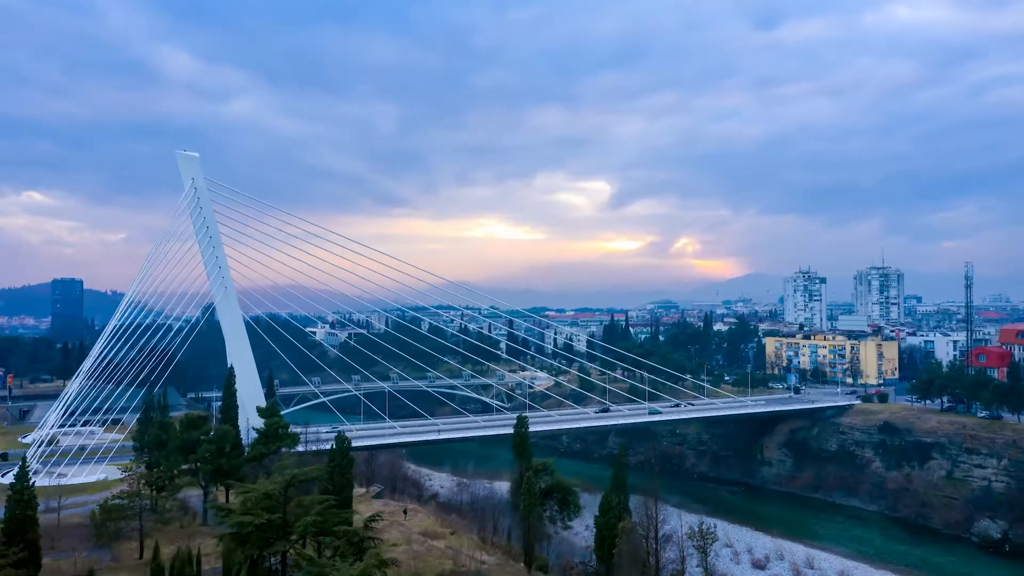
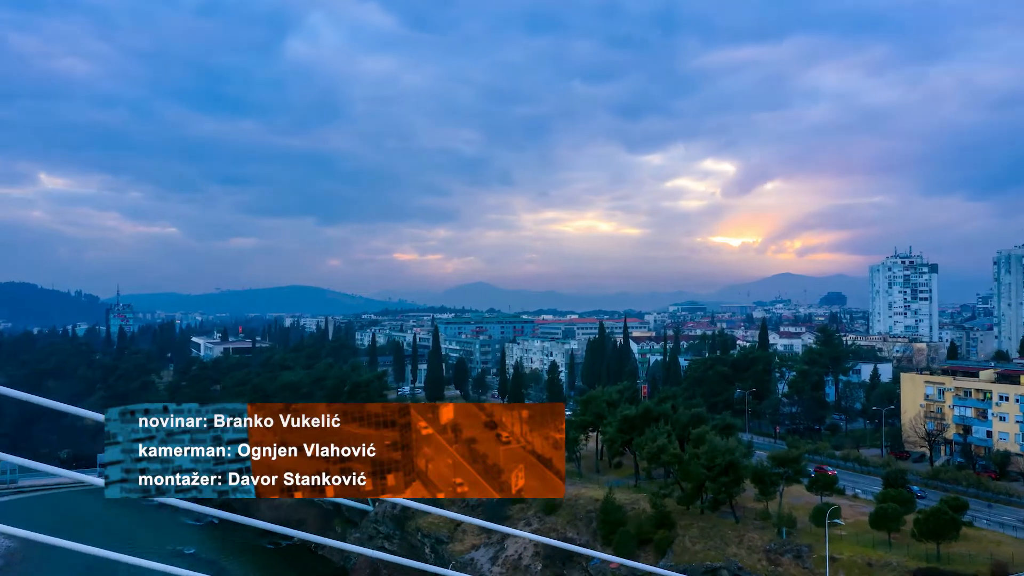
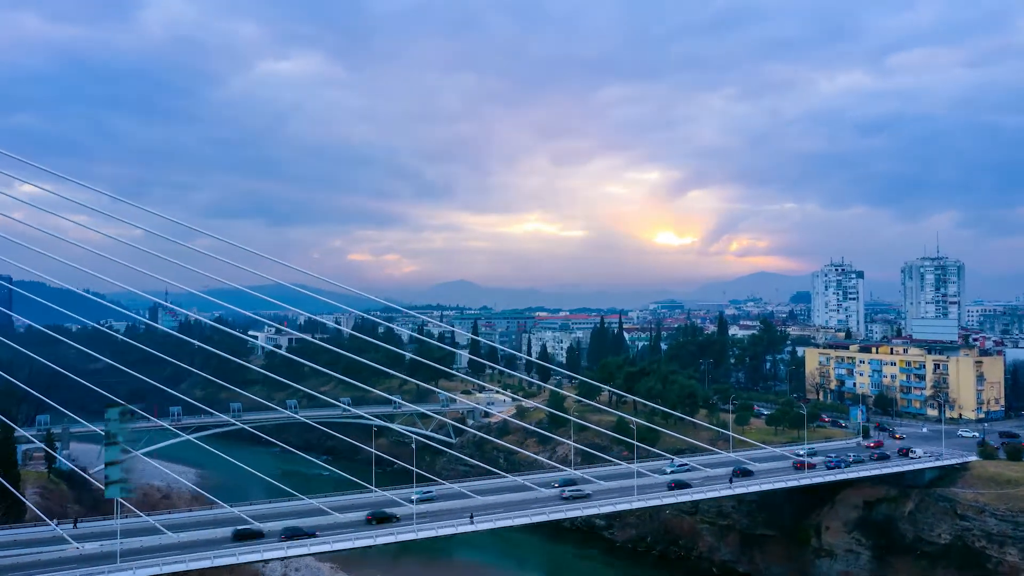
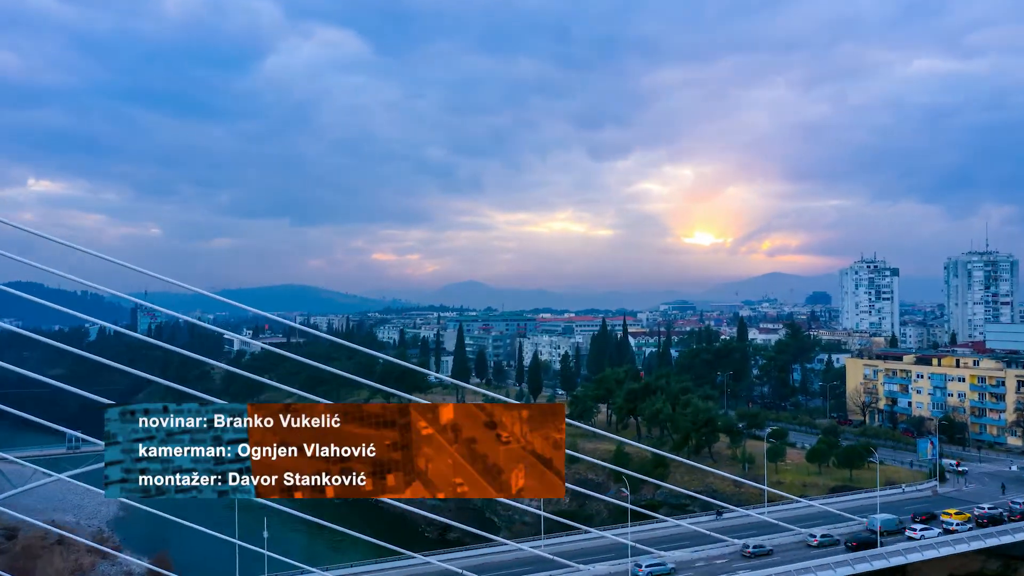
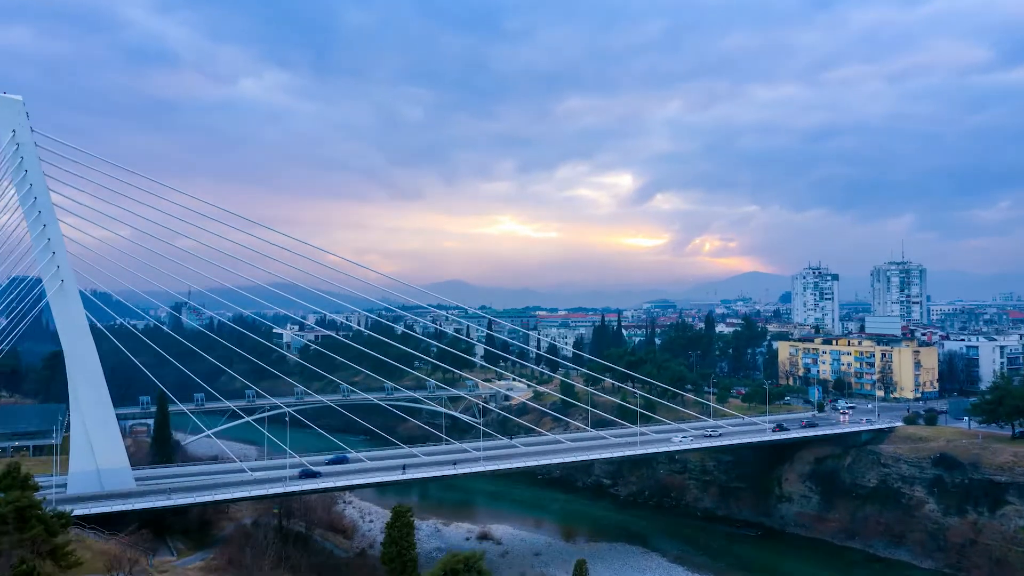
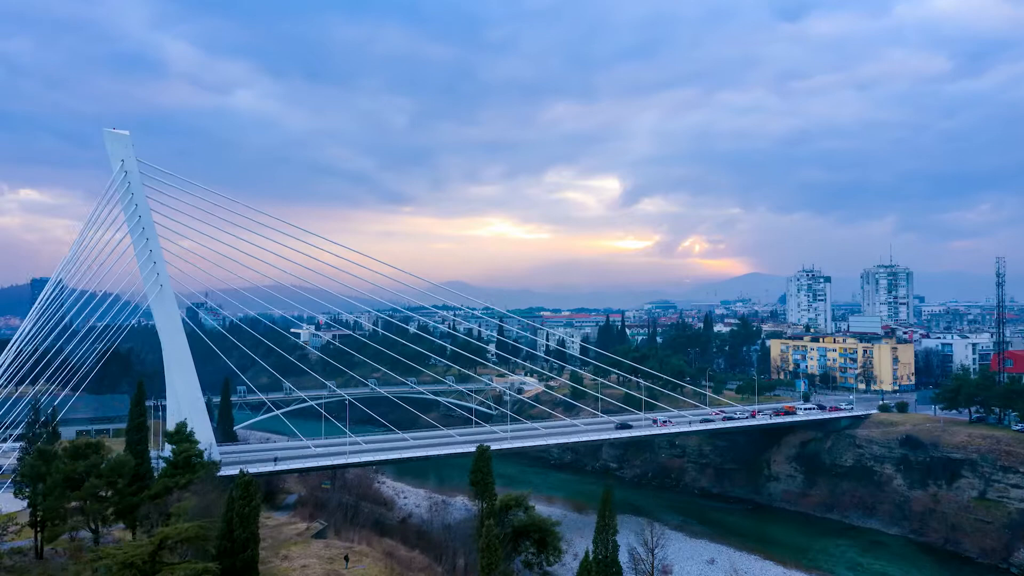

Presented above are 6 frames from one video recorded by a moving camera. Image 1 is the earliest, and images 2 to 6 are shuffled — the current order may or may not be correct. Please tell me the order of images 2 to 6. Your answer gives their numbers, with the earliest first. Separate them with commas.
6, 5, 3, 4, 2
